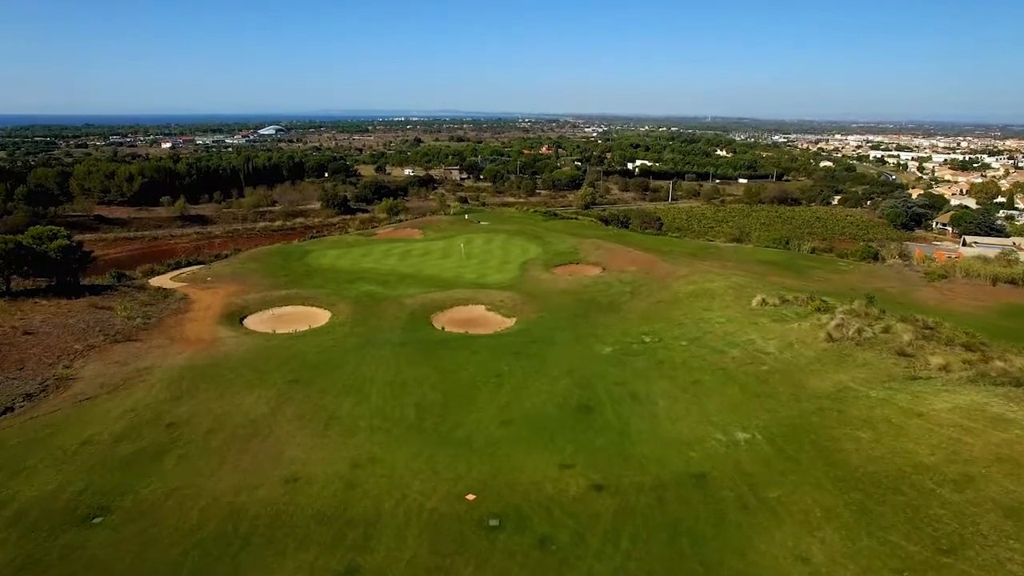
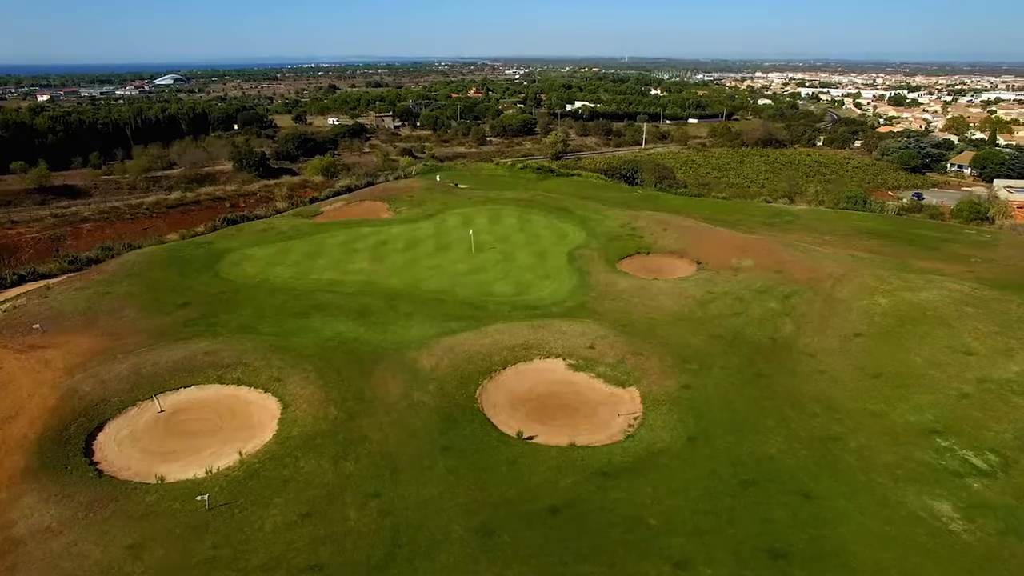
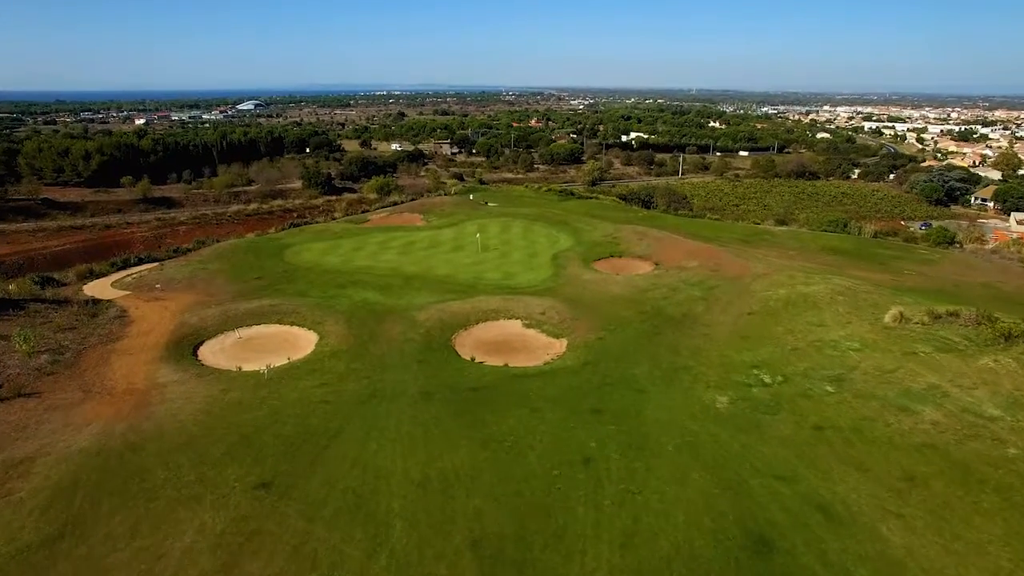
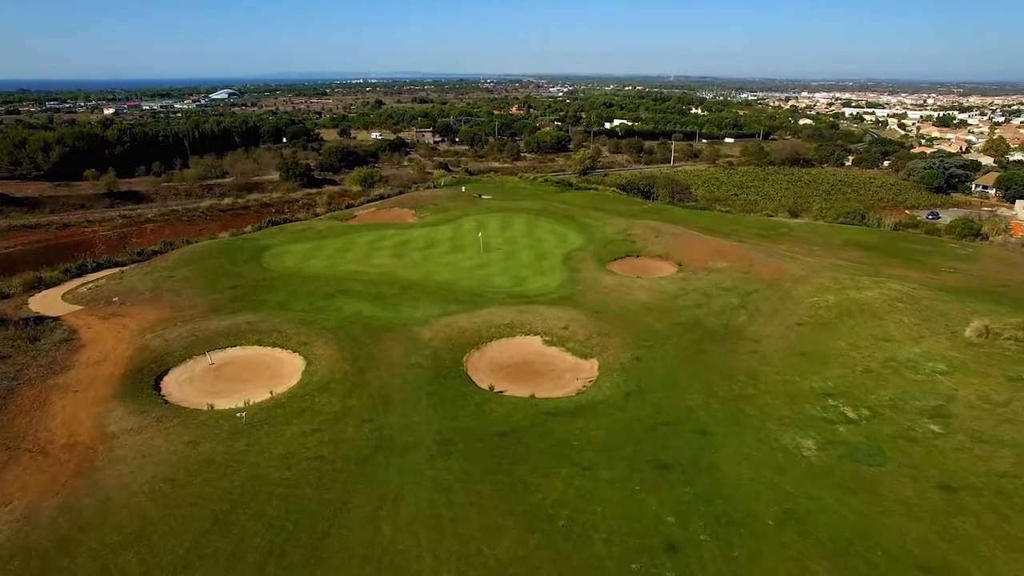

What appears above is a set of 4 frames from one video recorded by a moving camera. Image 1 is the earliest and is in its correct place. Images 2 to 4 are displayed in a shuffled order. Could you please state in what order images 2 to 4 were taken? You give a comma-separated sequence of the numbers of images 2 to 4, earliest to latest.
3, 4, 2
